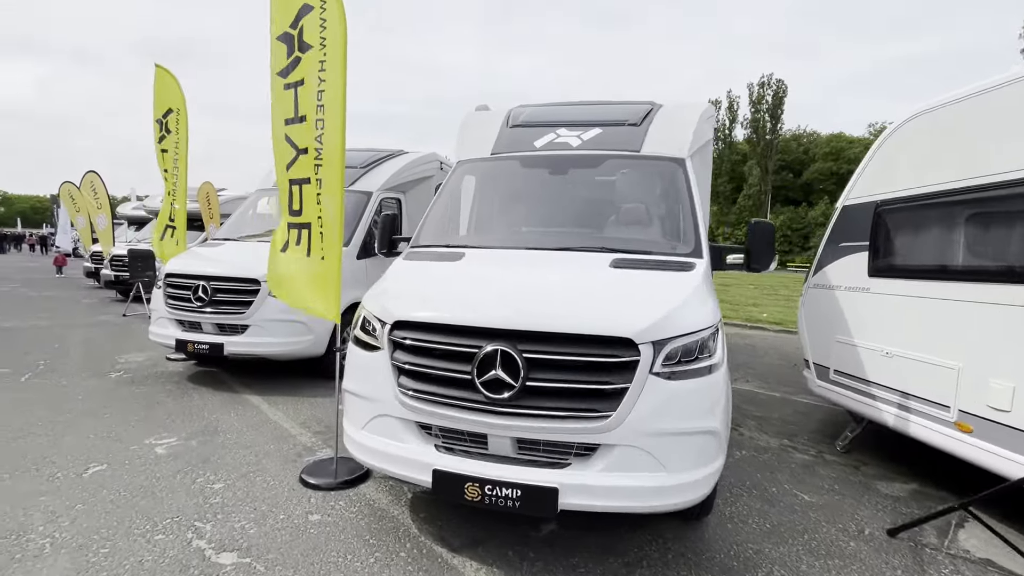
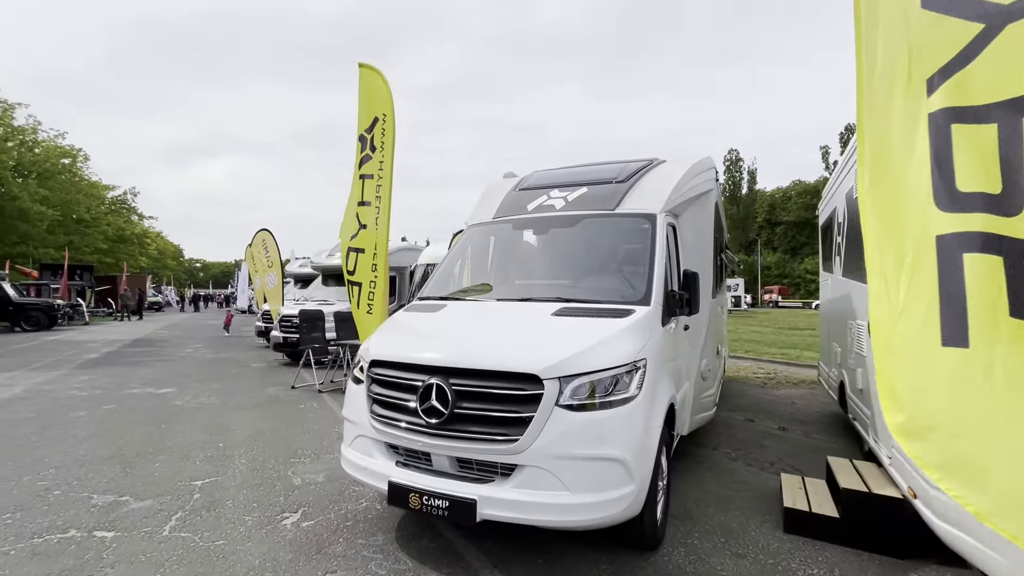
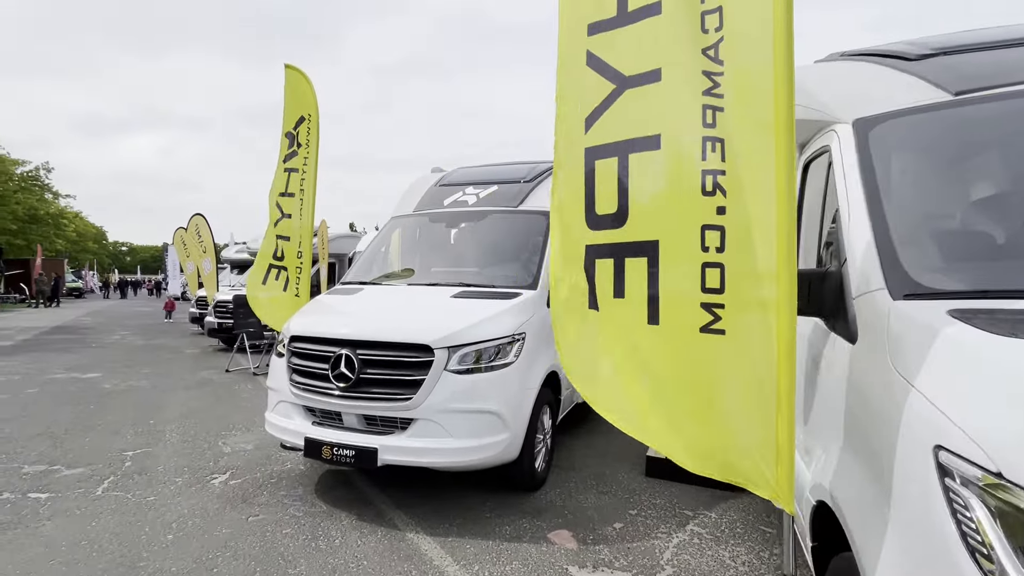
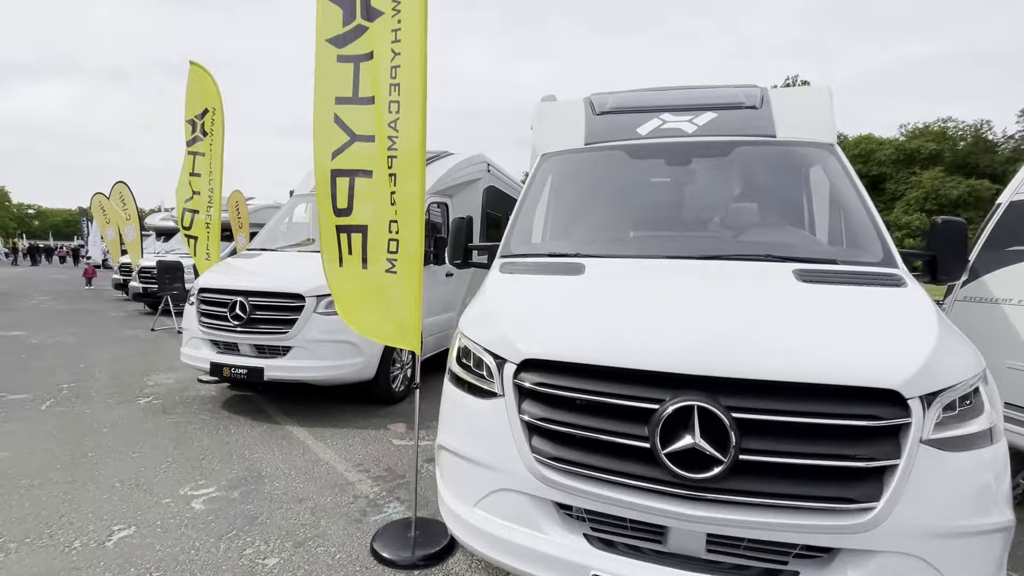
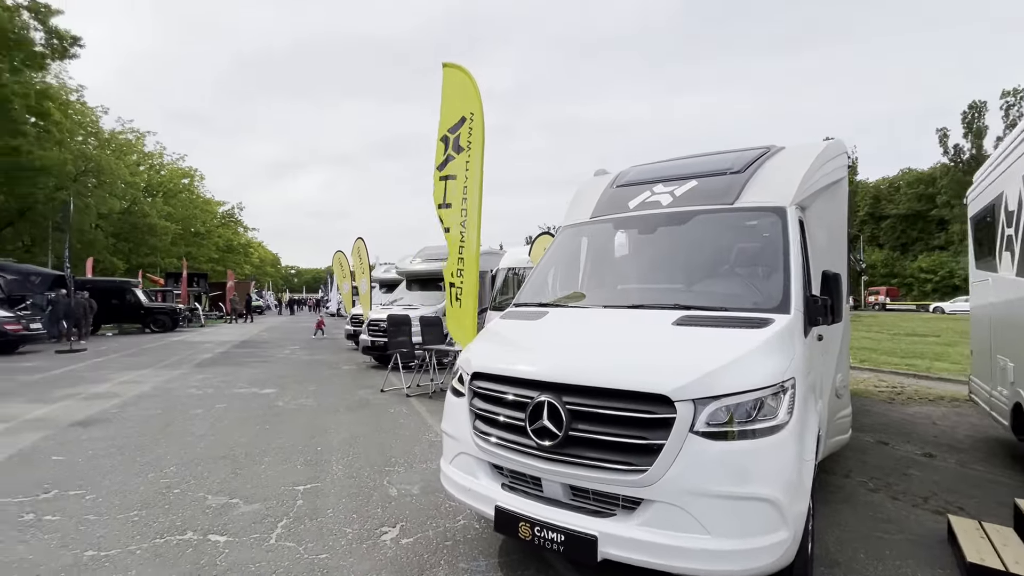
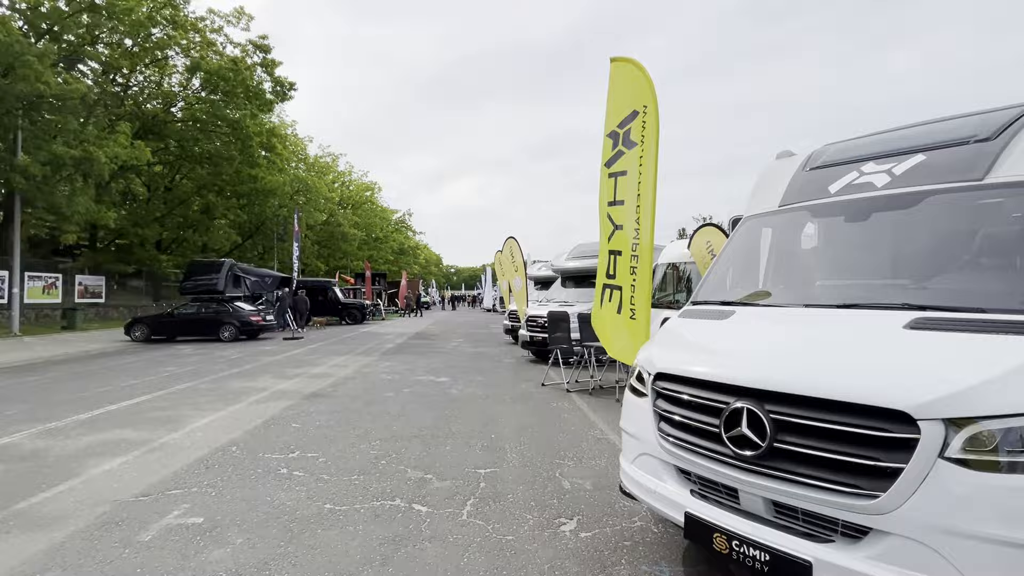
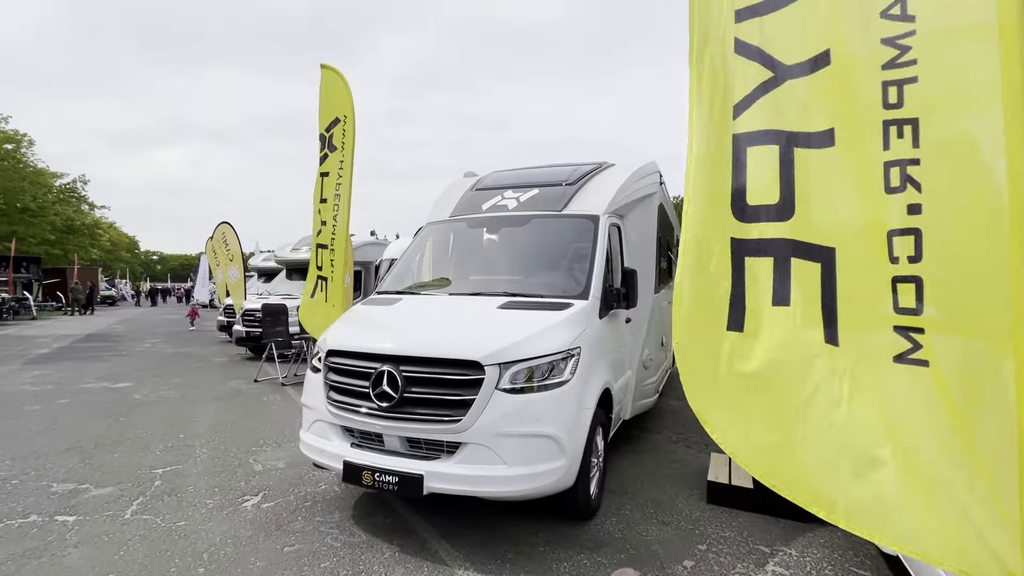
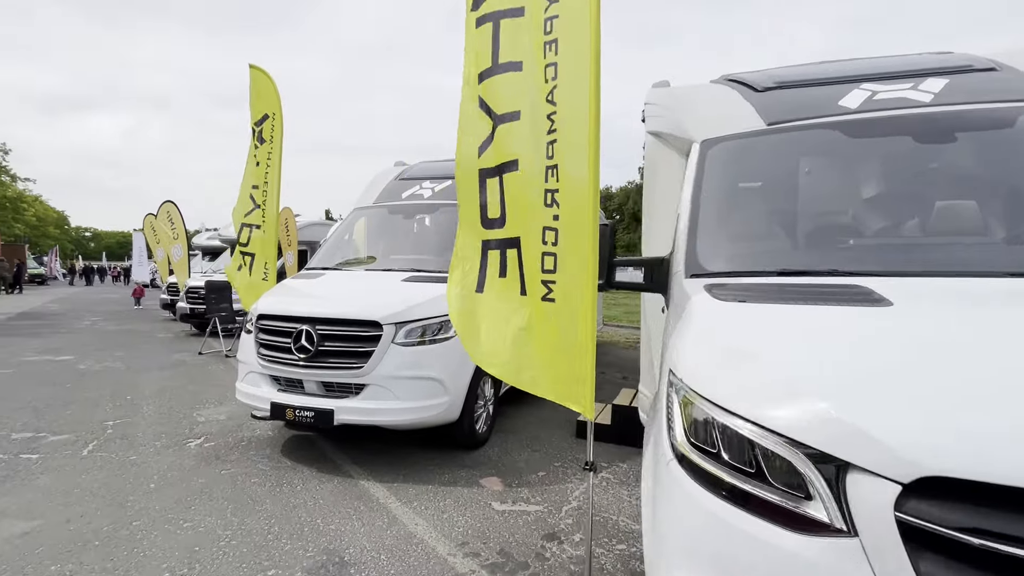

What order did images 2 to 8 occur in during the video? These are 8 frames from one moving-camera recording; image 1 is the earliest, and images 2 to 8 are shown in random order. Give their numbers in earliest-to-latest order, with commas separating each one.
4, 8, 3, 7, 2, 5, 6
